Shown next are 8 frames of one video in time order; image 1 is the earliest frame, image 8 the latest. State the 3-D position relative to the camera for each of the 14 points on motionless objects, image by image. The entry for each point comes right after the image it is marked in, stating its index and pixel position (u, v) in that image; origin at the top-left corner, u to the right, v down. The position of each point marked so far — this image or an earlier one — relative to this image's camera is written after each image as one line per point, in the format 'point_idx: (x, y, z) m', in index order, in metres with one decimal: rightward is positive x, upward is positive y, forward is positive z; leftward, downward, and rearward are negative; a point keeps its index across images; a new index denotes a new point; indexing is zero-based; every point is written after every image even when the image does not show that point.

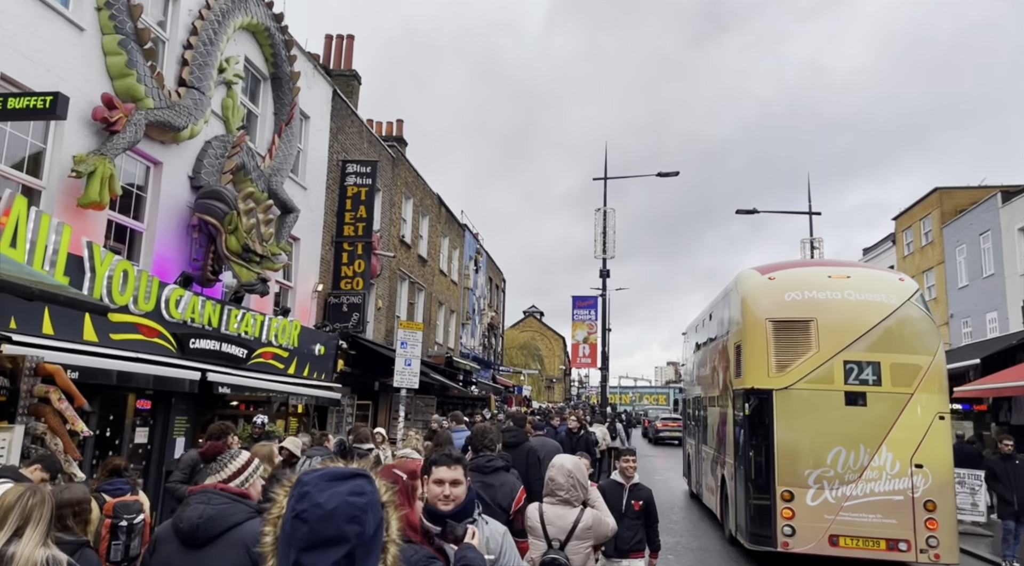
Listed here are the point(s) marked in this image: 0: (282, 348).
0: (-4.0, -1.2, +14.3) m
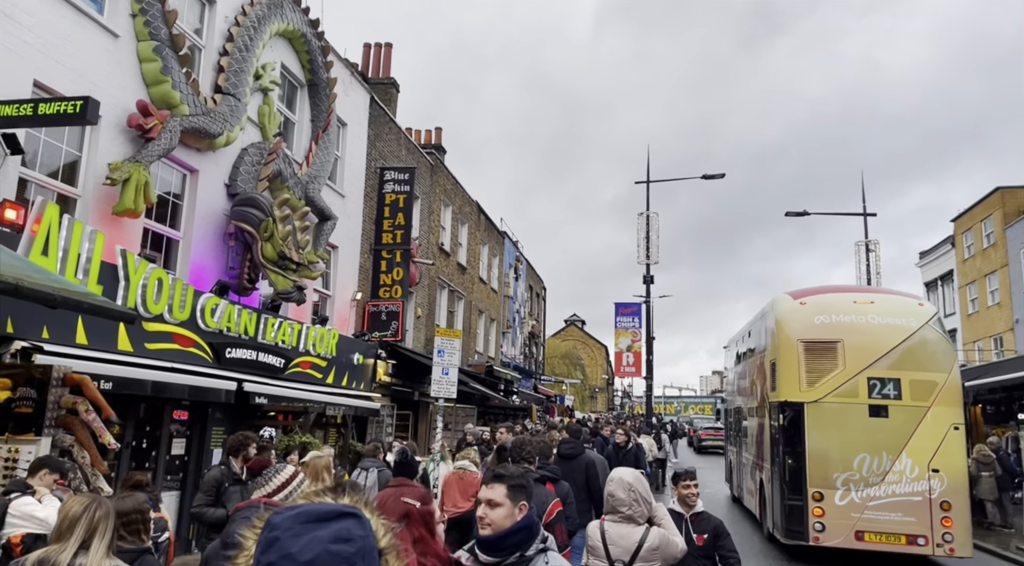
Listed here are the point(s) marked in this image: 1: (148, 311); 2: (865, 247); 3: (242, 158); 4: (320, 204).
0: (-3.3, -1.3, +14.1) m
1: (-4.2, -0.3, +9.3) m
2: (+8.4, +0.8, +19.6) m
3: (-3.9, +1.8, +12.0) m
4: (-3.3, +1.4, +14.3) m
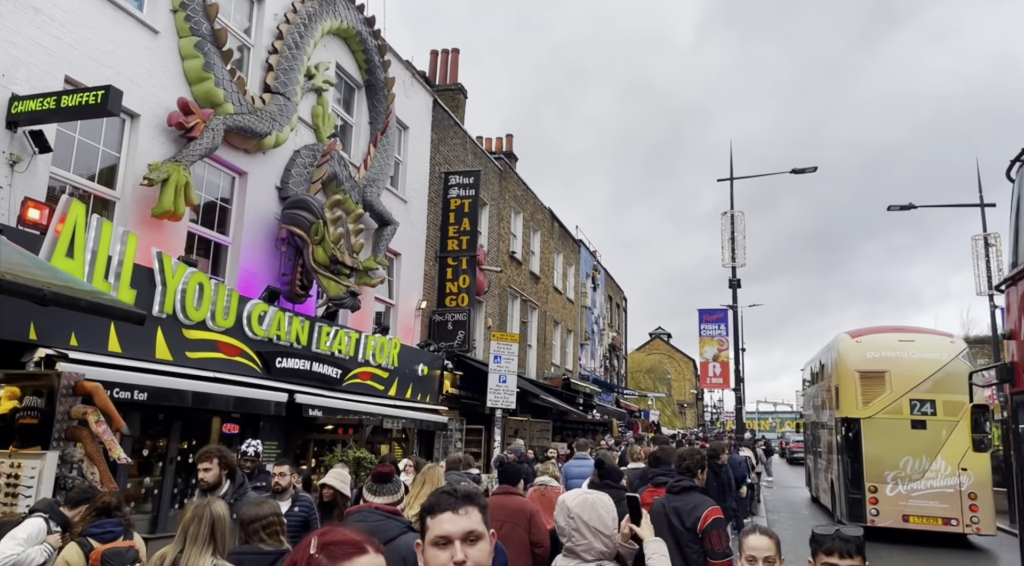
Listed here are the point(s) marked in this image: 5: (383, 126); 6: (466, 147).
0: (-2.2, -1.4, +13.5) m
1: (-3.5, -0.4, +8.9) m
2: (+10.0, +0.9, +17.8) m
3: (-3.1, +1.7, +11.5) m
4: (-2.2, +1.3, +13.7) m
5: (-2.2, +2.7, +14.1) m
6: (-1.1, +3.1, +18.8) m
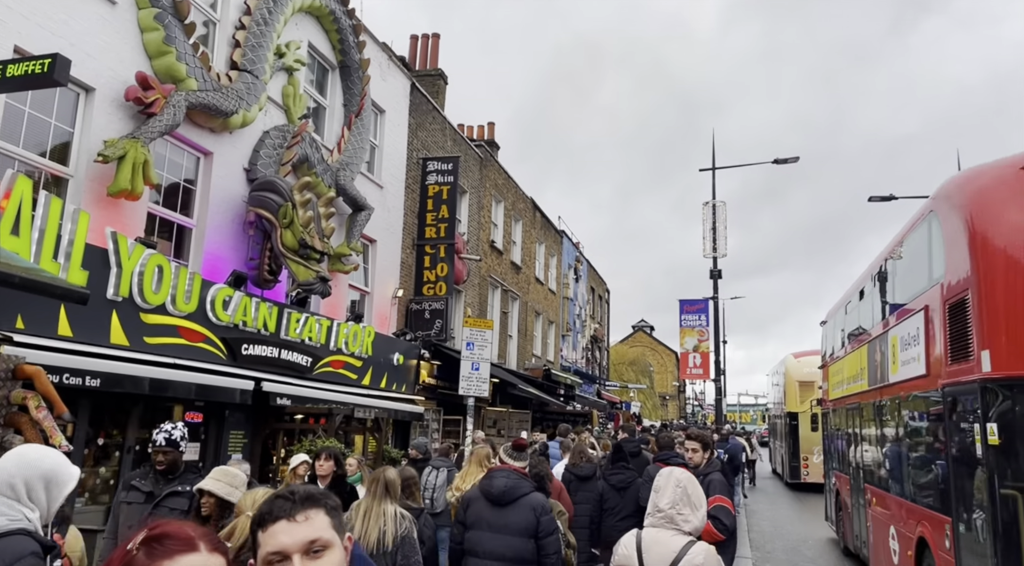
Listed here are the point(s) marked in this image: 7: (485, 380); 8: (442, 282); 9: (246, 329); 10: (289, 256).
0: (-2.5, -1.2, +13.2) m
1: (-3.8, -0.2, +8.5) m
2: (+9.6, +1.0, +17.7) m
3: (-3.4, +1.9, +11.1) m
4: (-2.6, +1.5, +13.4) m
5: (-2.6, +2.9, +13.7) m
6: (-1.5, +3.4, +18.5) m
7: (-0.3, -1.1, +9.5) m
8: (-1.4, 0.0, +16.4) m
9: (-3.4, -0.6, +10.3) m
10: (-3.0, +0.4, +10.9) m
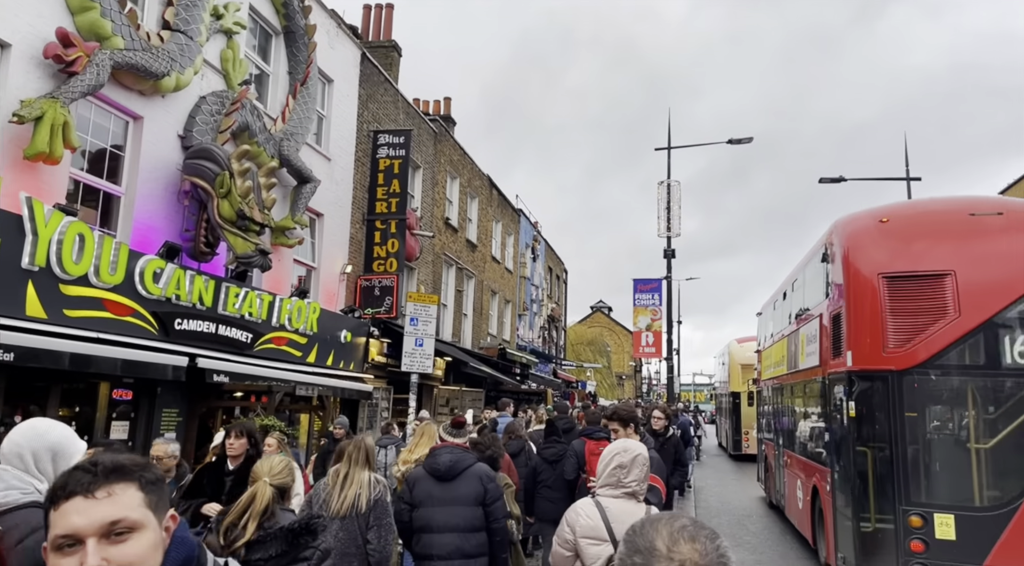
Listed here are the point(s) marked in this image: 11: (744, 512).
0: (-3.3, -0.8, +12.8) m
1: (-4.4, +0.1, +8.0) m
2: (+8.6, +1.5, +17.8) m
3: (-4.1, +2.3, +10.6) m
4: (-3.4, +1.9, +12.9) m
5: (-3.4, +3.4, +13.2) m
6: (-2.5, +3.9, +18.0) m
7: (-0.9, -0.8, +9.2) m
8: (-2.4, +0.5, +16.0) m
9: (-4.0, -0.2, +9.9) m
10: (-3.6, +0.7, +10.4) m
11: (+4.2, -4.2, +15.0) m
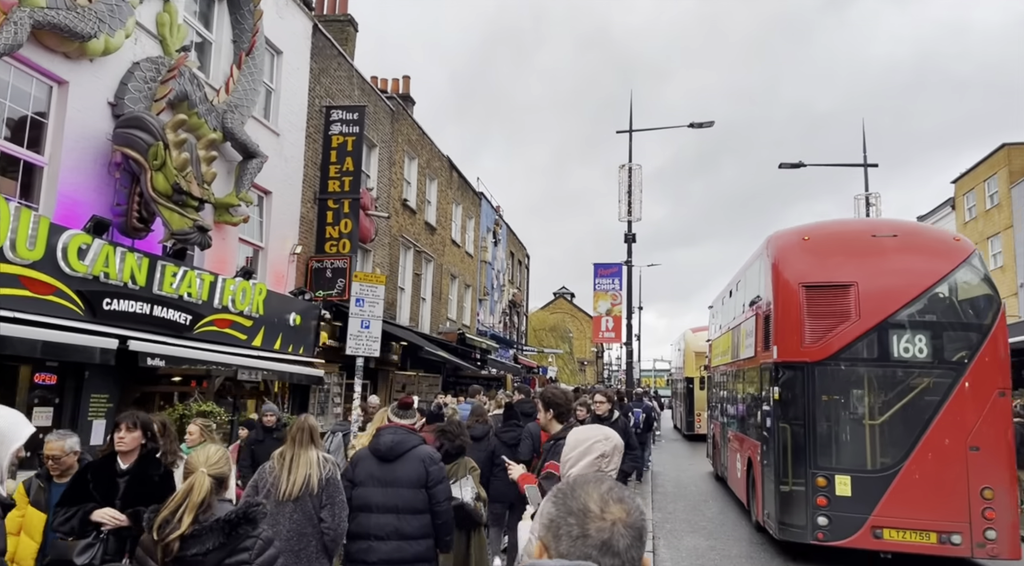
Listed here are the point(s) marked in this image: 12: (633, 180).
0: (-4.0, -0.5, +12.2) m
1: (-4.8, +0.3, +7.4) m
2: (+7.7, +1.8, +17.7) m
3: (-4.6, +2.6, +10.0) m
4: (-4.0, +2.2, +12.3) m
5: (-4.1, +3.7, +12.6) m
6: (-3.4, +4.3, +17.4) m
7: (-1.5, -0.6, +8.7) m
8: (-3.2, +0.8, +15.4) m
9: (-4.6, 0.0, +9.2) m
10: (-4.2, +1.0, +9.8) m
11: (+3.4, -3.9, +14.8) m
12: (+2.9, +2.5, +19.8) m
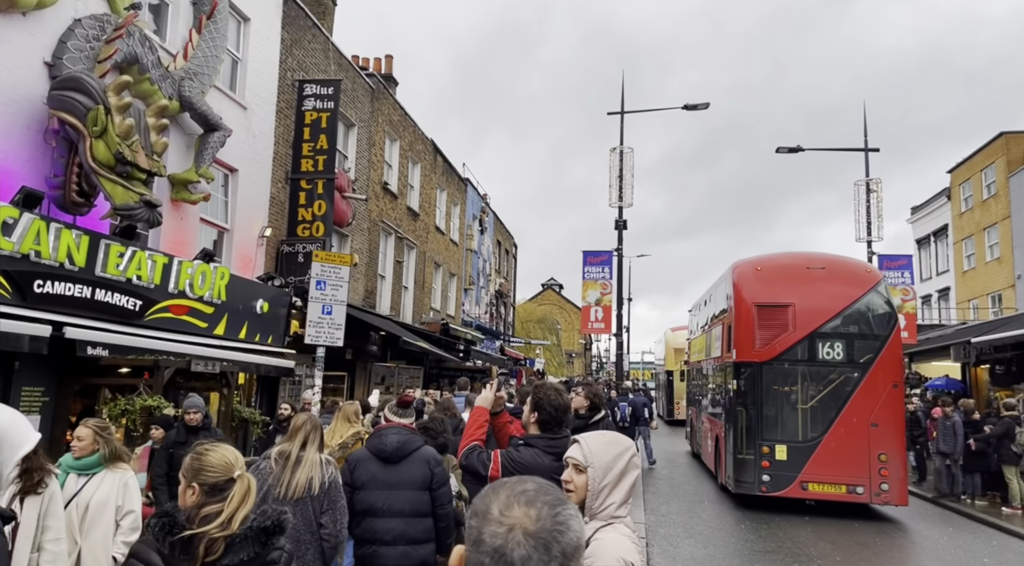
0: (-4.3, -0.3, +11.2) m
1: (-5.0, +0.5, +6.4) m
2: (+7.4, +2.0, +16.8) m
3: (-4.8, +2.8, +9.0) m
4: (-4.3, +2.4, +11.3) m
5: (-4.3, +3.9, +11.6) m
6: (-3.7, +4.6, +16.4) m
7: (-1.6, -0.4, +7.8) m
8: (-3.4, +1.1, +14.5) m
9: (-4.8, +0.2, +8.3) m
10: (-4.4, +1.2, +8.8) m
11: (+3.1, -3.7, +13.9) m
12: (+2.6, +2.8, +18.9) m
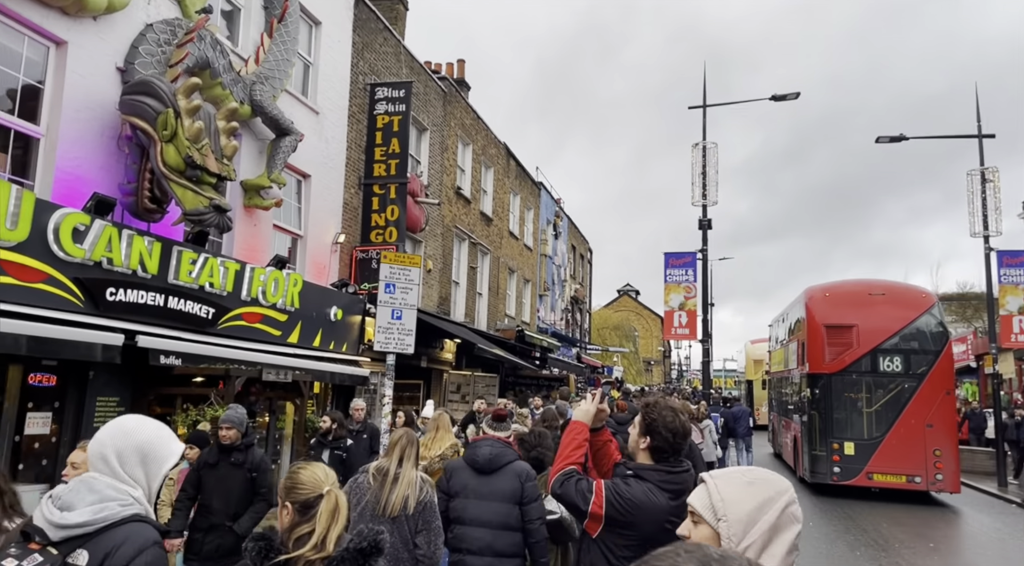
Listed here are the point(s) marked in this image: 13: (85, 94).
0: (-3.2, -0.4, +11.0) m
1: (-4.4, +0.5, +6.3) m
2: (+8.9, +2.0, +15.6) m
3: (-4.0, +2.7, +8.8) m
4: (-3.2, +2.3, +11.1) m
5: (-3.2, +3.8, +11.4) m
6: (-2.2, +4.4, +16.2) m
7: (-0.9, -0.5, +7.3) m
8: (-2.1, +1.0, +14.2) m
9: (-4.0, +0.1, +8.1) m
10: (-3.6, +1.1, +8.7) m
11: (+4.4, -3.7, +13.0) m
12: (+4.3, +2.7, +18.1) m
13: (-4.3, +1.9, +8.2) m
